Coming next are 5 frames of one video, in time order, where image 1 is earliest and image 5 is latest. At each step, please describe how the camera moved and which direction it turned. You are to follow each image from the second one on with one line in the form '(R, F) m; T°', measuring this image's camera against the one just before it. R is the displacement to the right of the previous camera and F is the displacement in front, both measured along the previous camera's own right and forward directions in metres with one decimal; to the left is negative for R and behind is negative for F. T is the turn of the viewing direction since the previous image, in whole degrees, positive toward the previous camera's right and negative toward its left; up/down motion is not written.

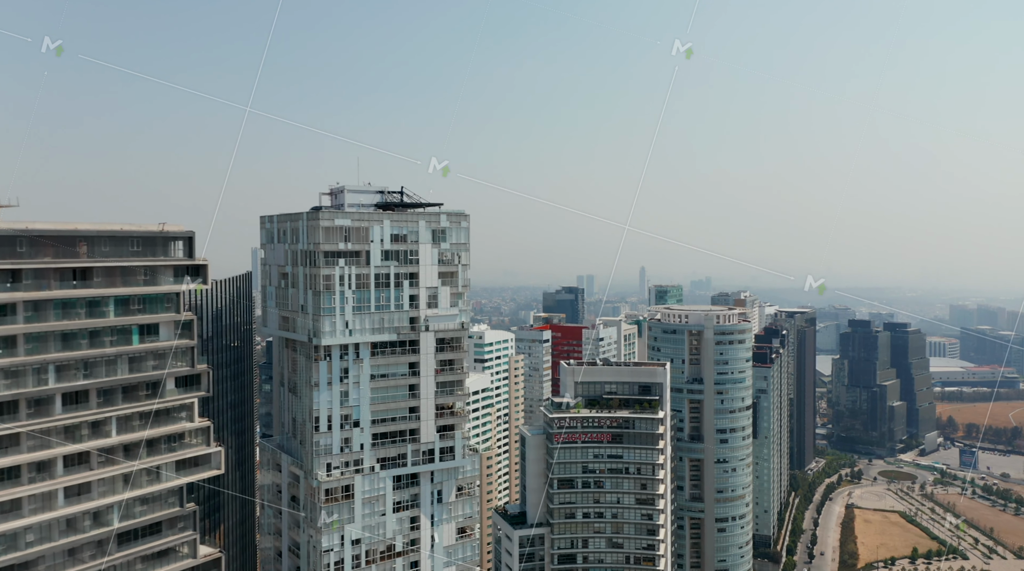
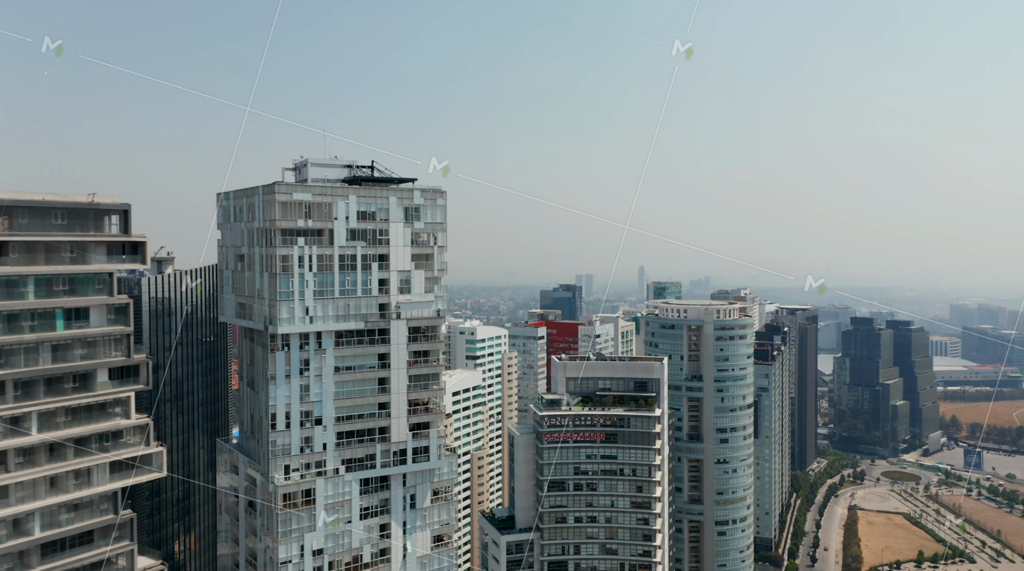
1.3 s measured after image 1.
(+0.8, +3.5) m; 0°
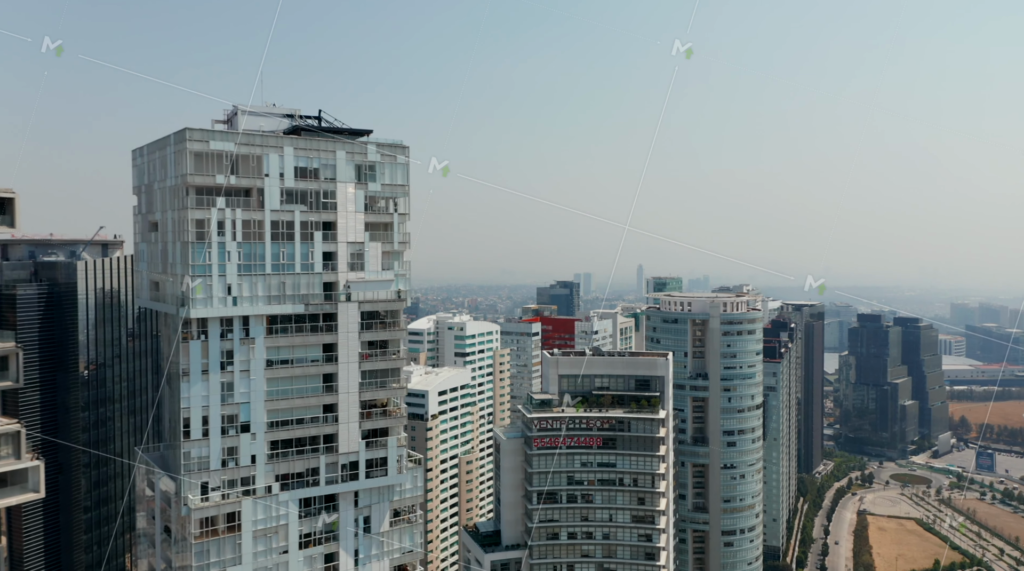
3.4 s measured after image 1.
(+0.8, +6.2) m; 0°
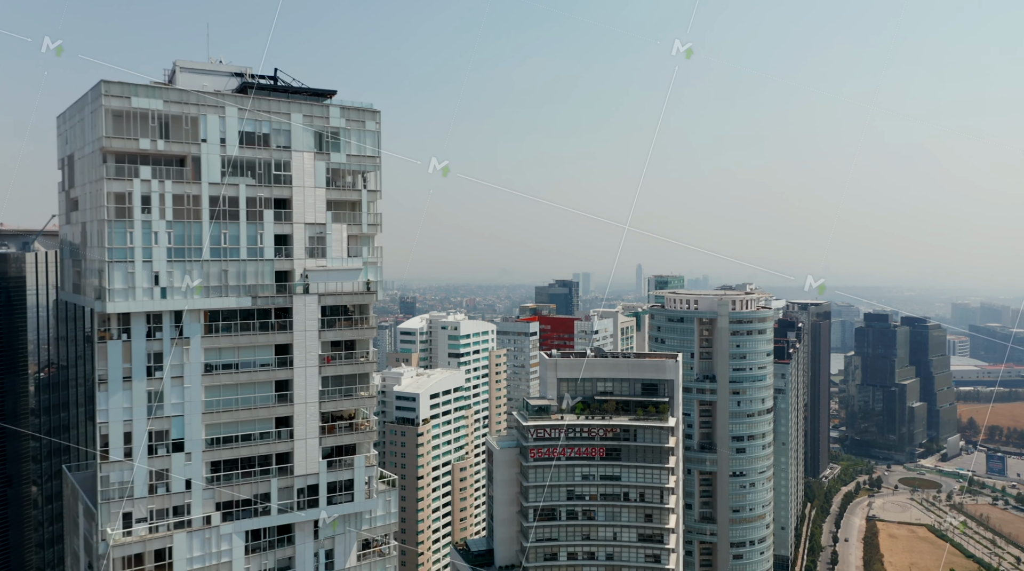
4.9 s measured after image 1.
(+0.3, +4.4) m; 0°
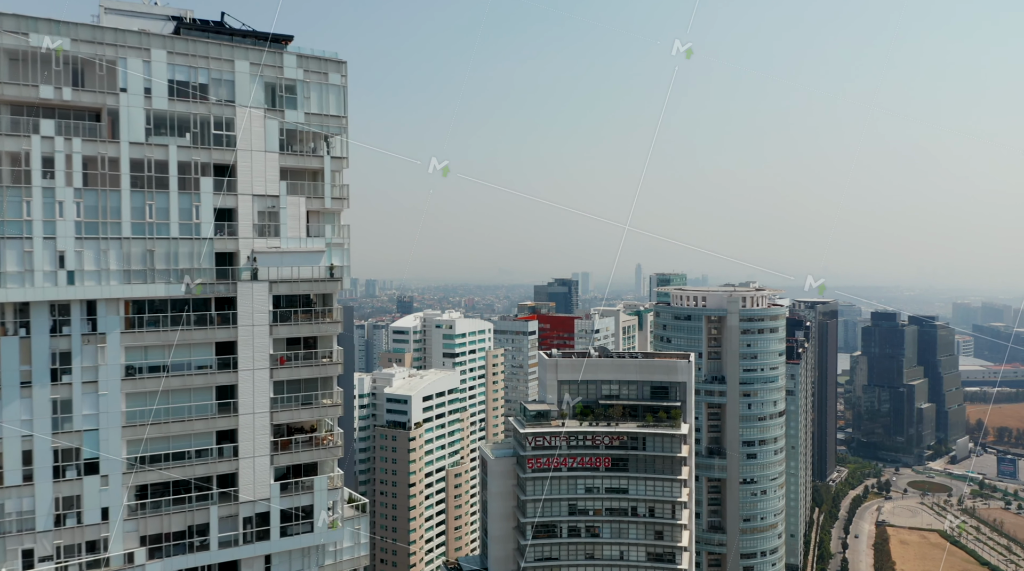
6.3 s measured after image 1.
(+0.2, +4.0) m; 0°
